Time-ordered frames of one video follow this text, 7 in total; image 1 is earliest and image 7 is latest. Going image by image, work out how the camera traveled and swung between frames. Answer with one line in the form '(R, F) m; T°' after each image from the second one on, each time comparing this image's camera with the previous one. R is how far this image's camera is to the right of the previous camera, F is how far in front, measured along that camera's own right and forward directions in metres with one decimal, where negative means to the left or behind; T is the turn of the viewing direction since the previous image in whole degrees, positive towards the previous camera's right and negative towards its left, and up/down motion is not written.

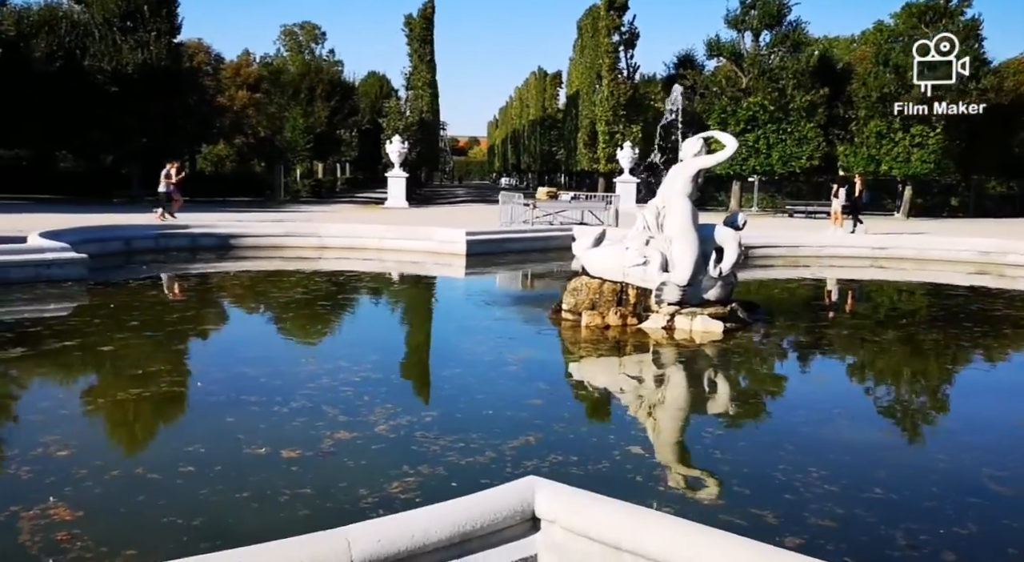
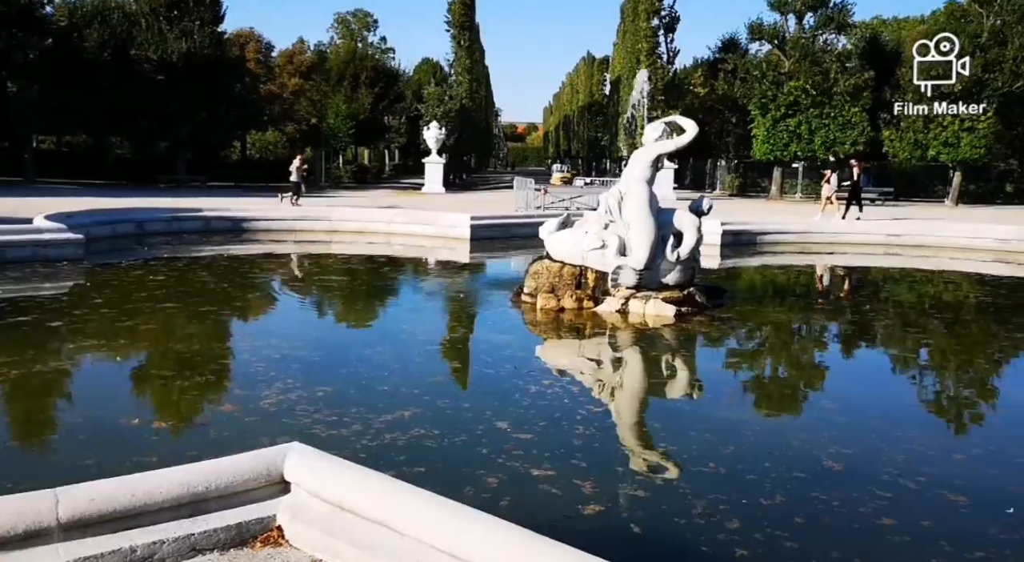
(+1.1, -0.1) m; -4°
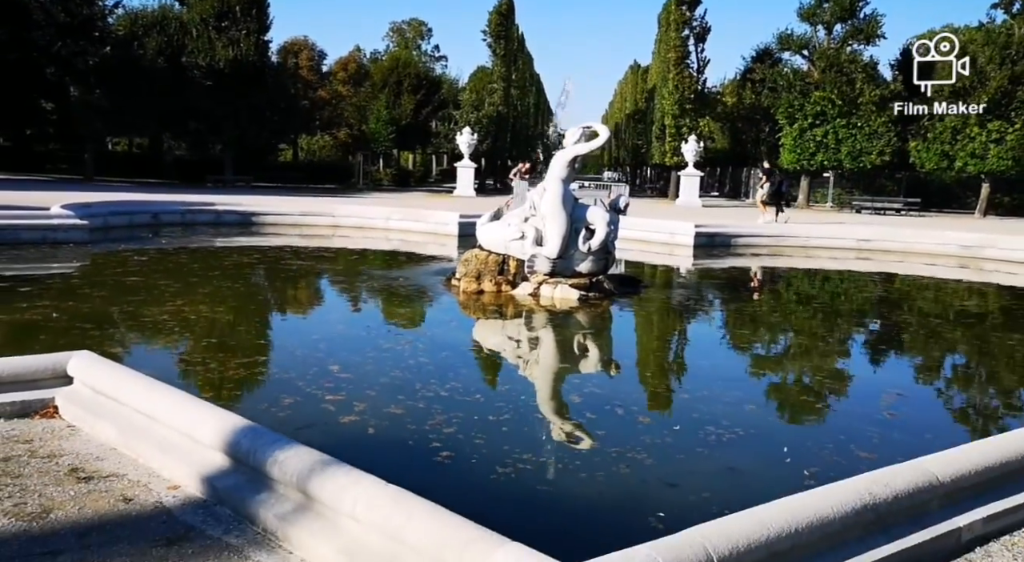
(+1.5, -1.1) m; -4°
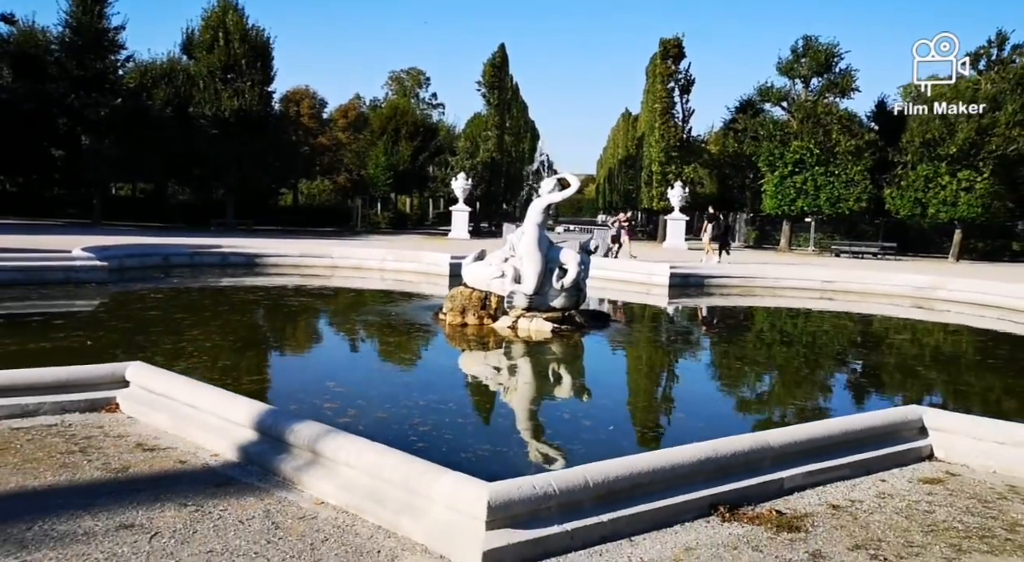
(+0.2, -1.2) m; 0°
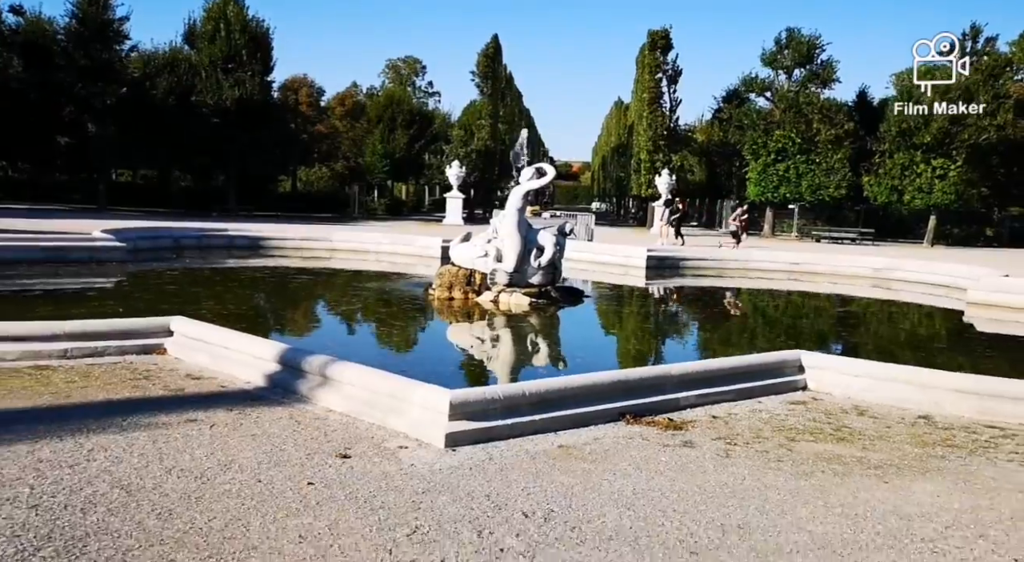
(+0.2, -1.4) m; 0°
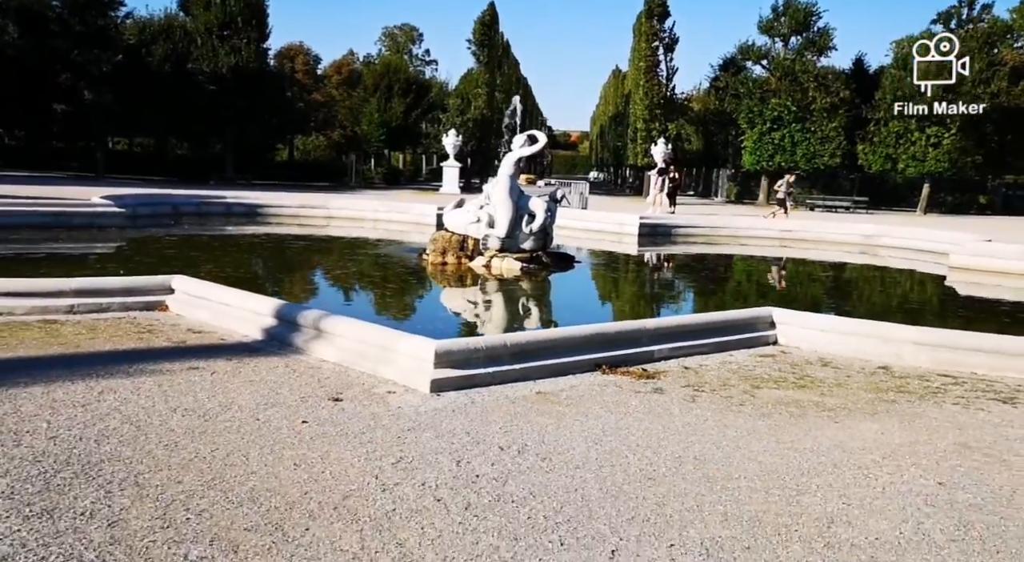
(+0.1, -0.3) m; 0°
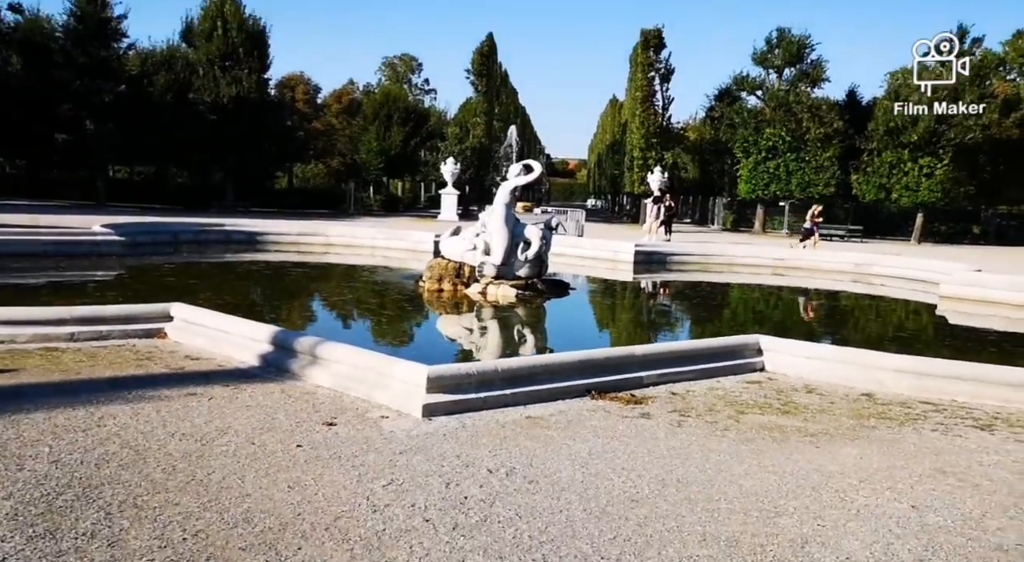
(0.0, -0.1) m; 0°
